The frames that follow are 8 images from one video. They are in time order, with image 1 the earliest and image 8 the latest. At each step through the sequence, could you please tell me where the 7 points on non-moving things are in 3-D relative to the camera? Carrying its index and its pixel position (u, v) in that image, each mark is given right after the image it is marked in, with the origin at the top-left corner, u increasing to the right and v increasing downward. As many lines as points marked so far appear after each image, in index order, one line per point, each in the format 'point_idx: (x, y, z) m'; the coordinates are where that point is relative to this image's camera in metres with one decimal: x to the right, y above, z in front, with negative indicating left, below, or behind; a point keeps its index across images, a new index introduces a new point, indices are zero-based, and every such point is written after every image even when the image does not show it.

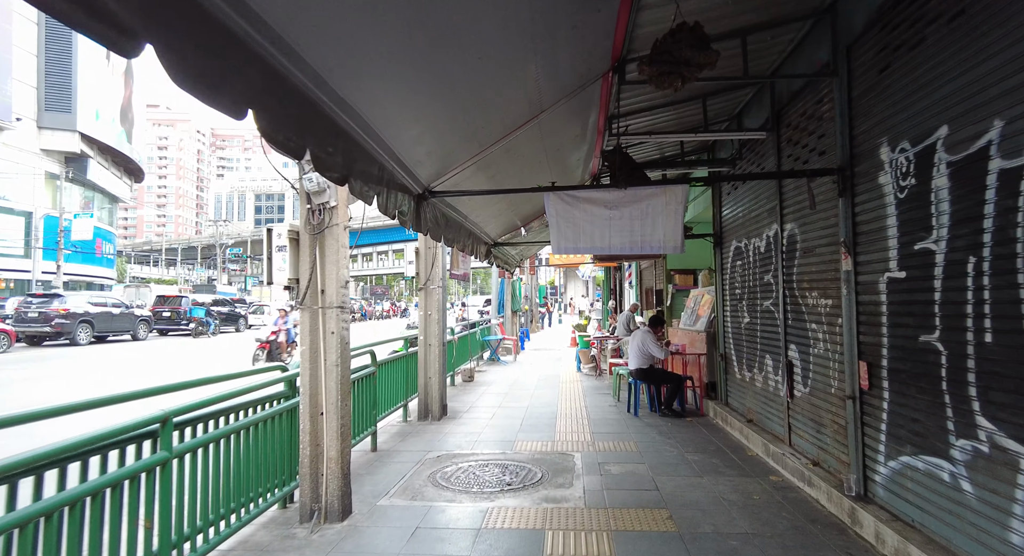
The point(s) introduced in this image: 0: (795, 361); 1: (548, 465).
0: (+2.4, -0.7, +4.1) m
1: (+0.3, -1.7, +4.5) m
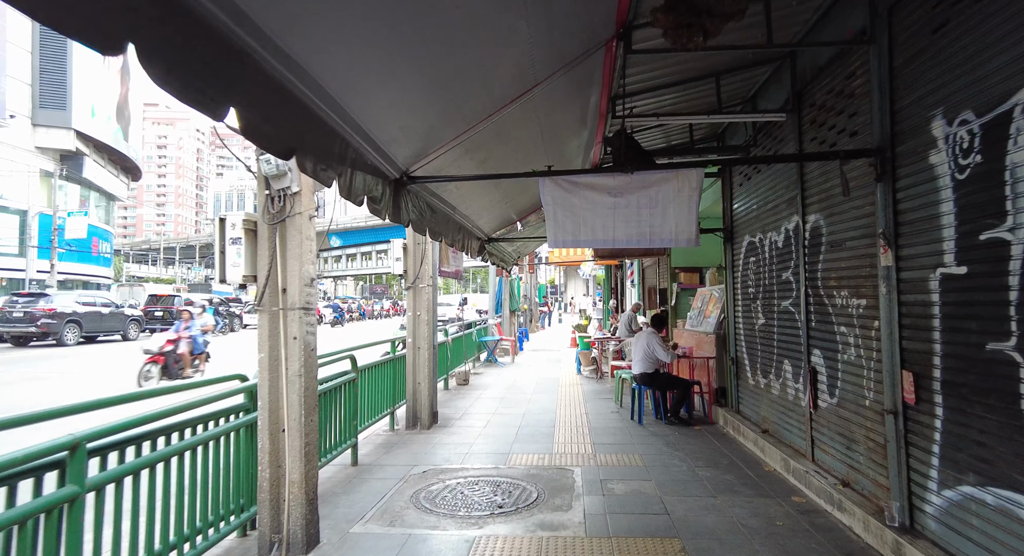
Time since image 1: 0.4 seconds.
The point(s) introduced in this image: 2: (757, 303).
0: (+2.3, -0.7, +3.7) m
1: (+0.3, -1.7, +4.0) m
2: (+2.5, -0.3, +5.0) m
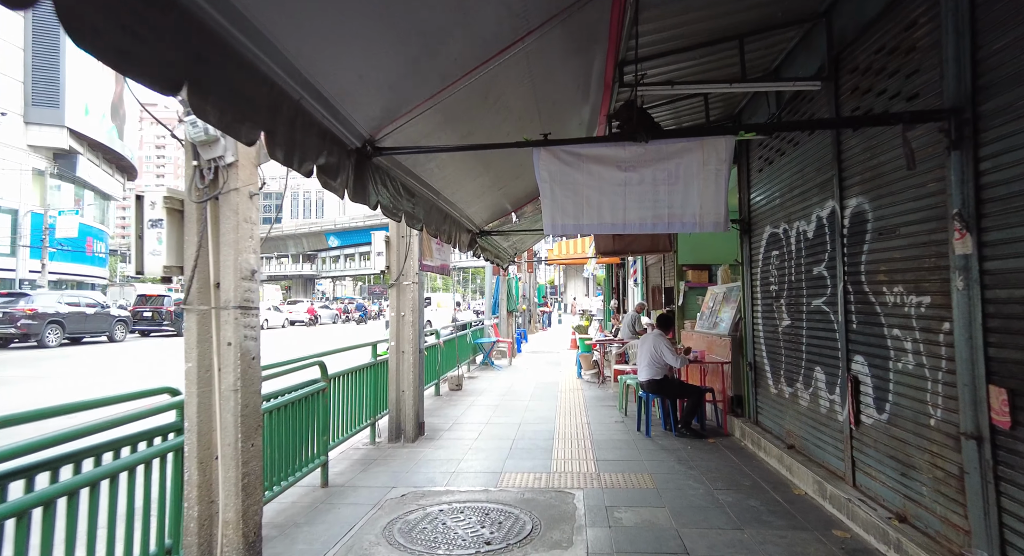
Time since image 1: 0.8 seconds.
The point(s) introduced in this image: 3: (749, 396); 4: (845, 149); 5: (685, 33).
0: (+2.3, -0.6, +3.2) m
1: (+0.2, -1.7, +3.5) m
2: (+2.5, -0.2, +4.5) m
3: (+2.5, -1.3, +5.2) m
4: (+2.3, +0.9, +3.4) m
5: (+1.2, +1.7, +3.3) m
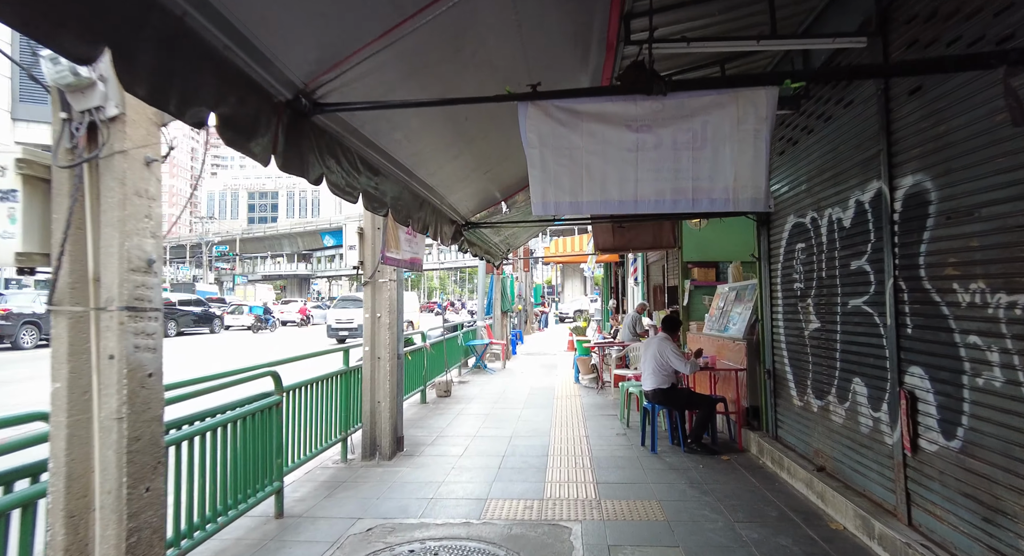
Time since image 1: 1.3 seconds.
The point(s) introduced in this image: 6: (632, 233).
0: (+2.2, -0.6, +2.6) m
1: (+0.1, -1.6, +2.9) m
2: (+2.4, -0.2, +3.9) m
3: (+2.4, -1.2, +4.7) m
4: (+2.2, +0.9, +2.8) m
5: (+1.1, +1.7, +2.7) m
6: (+2.0, +0.7, +8.2) m
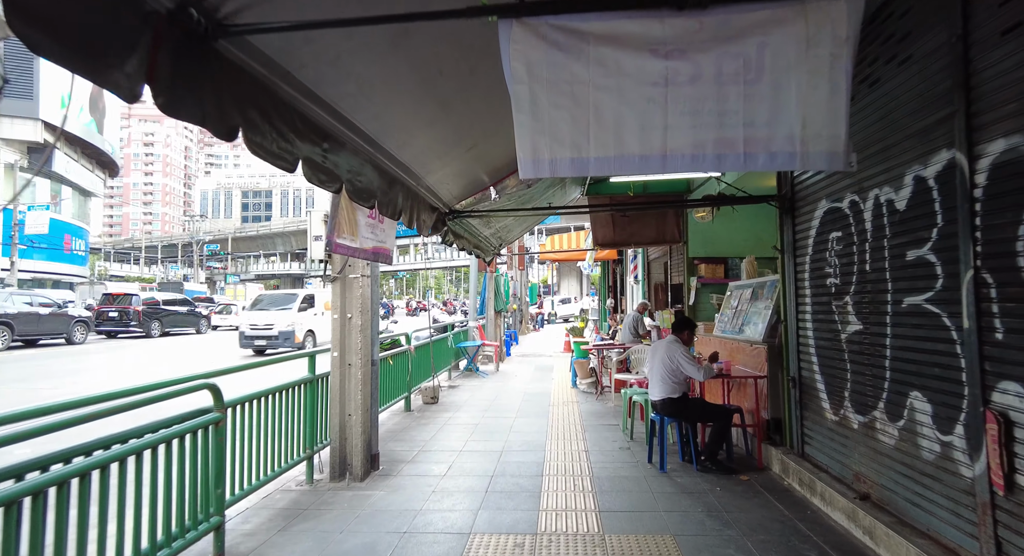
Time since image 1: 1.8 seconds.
0: (+2.1, -0.6, +2.0) m
1: (0.0, -1.6, +2.3) m
2: (+2.3, -0.2, +3.3) m
3: (+2.3, -1.2, +4.1) m
4: (+2.1, +1.0, +2.2) m
5: (+1.0, +1.7, +2.2) m
6: (+1.9, +0.8, +7.6) m
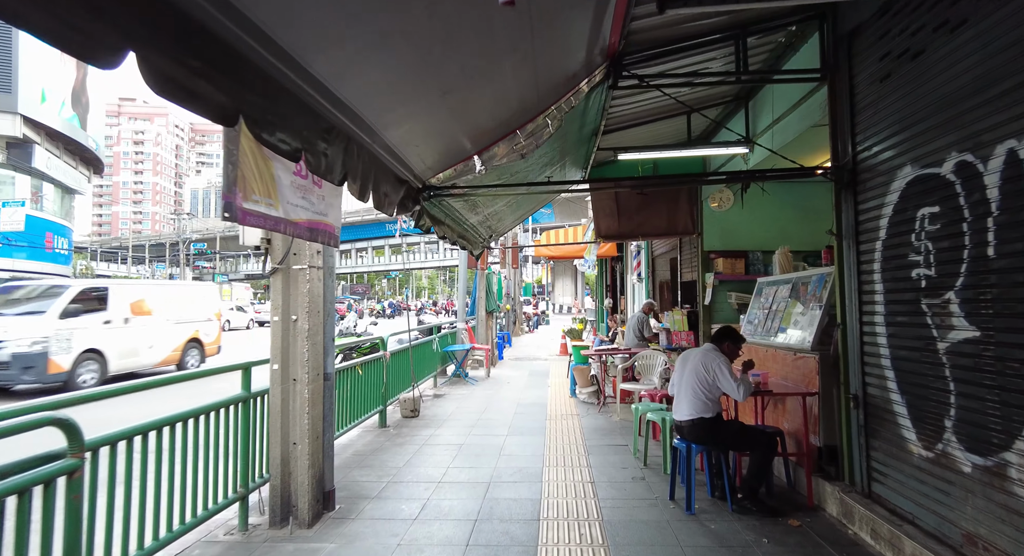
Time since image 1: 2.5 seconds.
0: (+2.1, -0.5, +1.2) m
1: (0.0, -1.5, +1.4) m
2: (+2.2, -0.1, +2.5) m
3: (+2.3, -1.1, +3.3) m
4: (+2.1, +1.0, +1.4) m
5: (+1.0, +1.8, +1.3) m
6: (+1.8, +0.8, +6.8) m
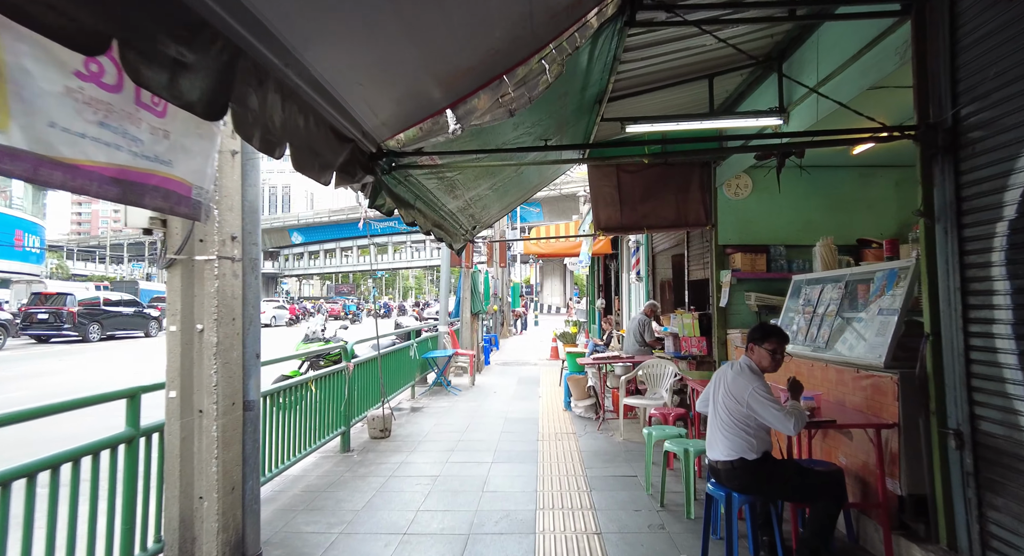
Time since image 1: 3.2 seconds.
0: (+2.0, -0.5, +0.3) m
1: (-0.1, -1.5, +0.6) m
2: (+2.2, -0.1, +1.7) m
3: (+2.2, -1.1, +2.4) m
4: (+2.0, +1.0, +0.5) m
5: (+0.9, +1.8, +0.4) m
6: (+1.6, +0.8, +5.9) m
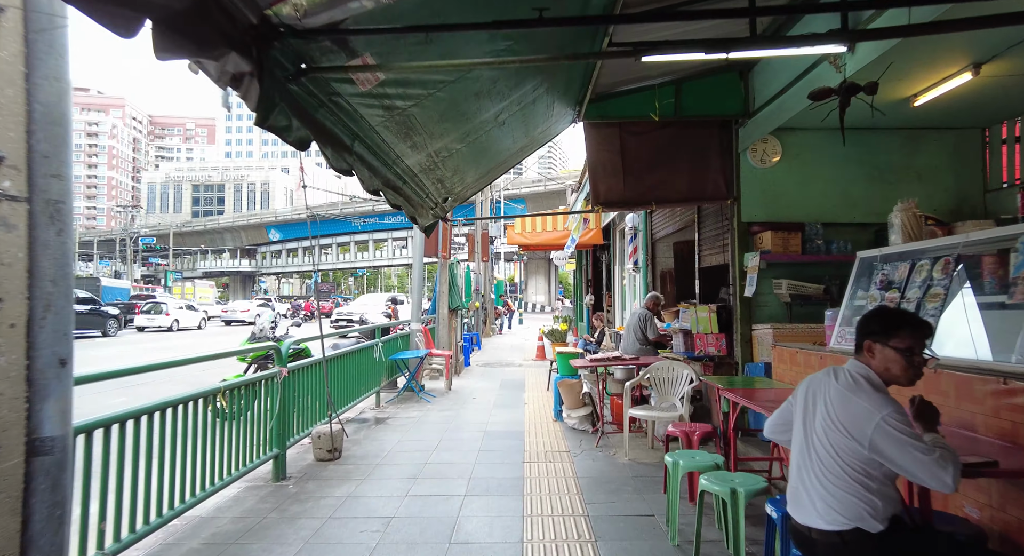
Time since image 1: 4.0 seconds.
0: (+2.0, -0.4, -0.7) m
1: (-0.1, -1.4, -0.5) m
2: (+2.1, +0.1, +0.7) m
3: (+2.1, -1.0, +1.4) m
4: (+2.0, +1.2, -0.5) m
5: (+0.9, +2.0, -0.6) m
6: (+1.4, +1.0, +4.9) m
